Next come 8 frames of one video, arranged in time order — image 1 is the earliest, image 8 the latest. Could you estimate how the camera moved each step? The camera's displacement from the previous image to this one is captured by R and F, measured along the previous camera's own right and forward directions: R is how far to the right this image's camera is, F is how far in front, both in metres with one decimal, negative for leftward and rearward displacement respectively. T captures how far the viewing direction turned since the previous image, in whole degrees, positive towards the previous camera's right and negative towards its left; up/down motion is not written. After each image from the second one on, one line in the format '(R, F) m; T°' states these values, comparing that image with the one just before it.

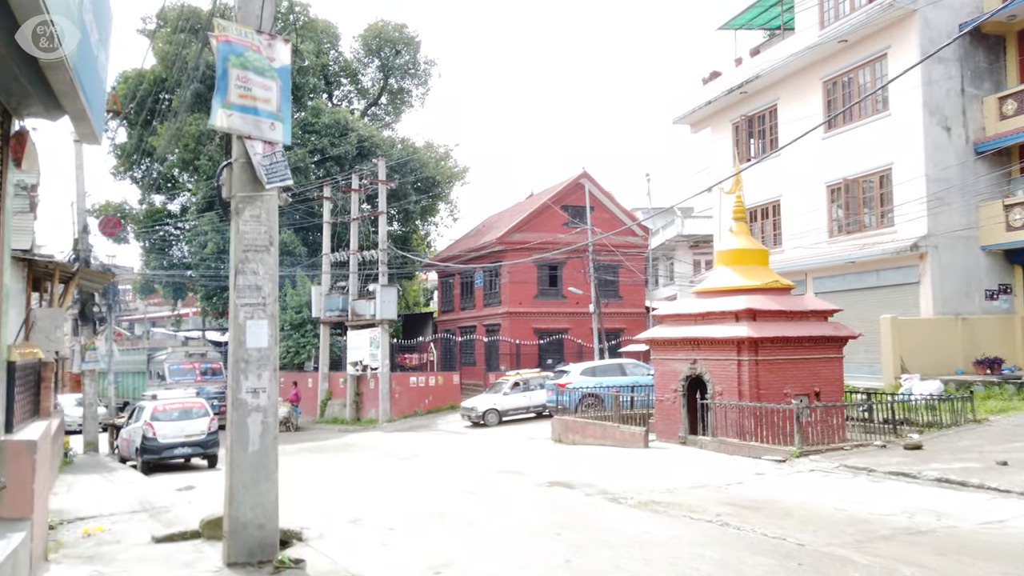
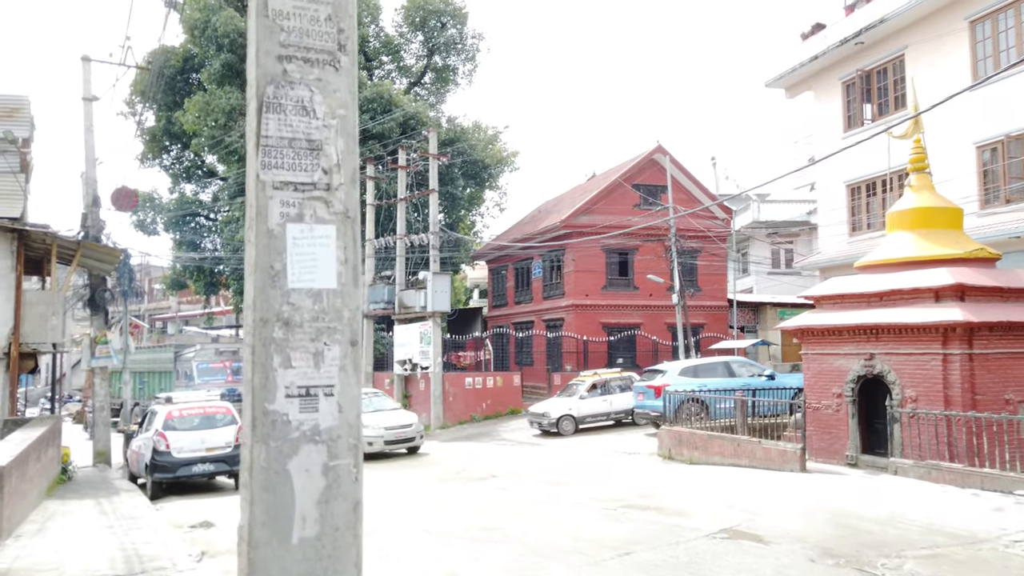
(-1.2, +3.4) m; -2°
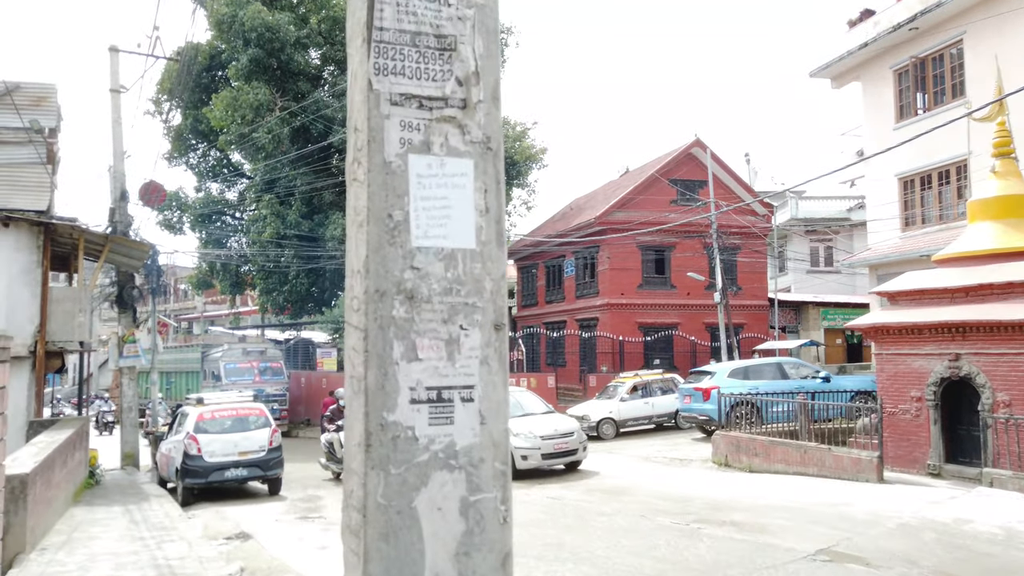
(-0.5, +0.7) m; -2°
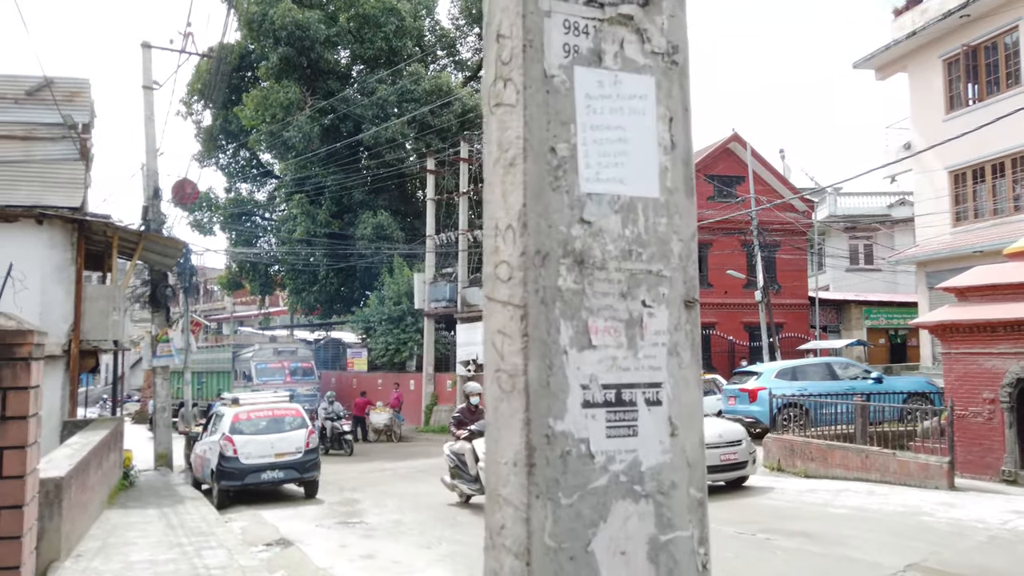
(-0.3, +0.4) m; -2°
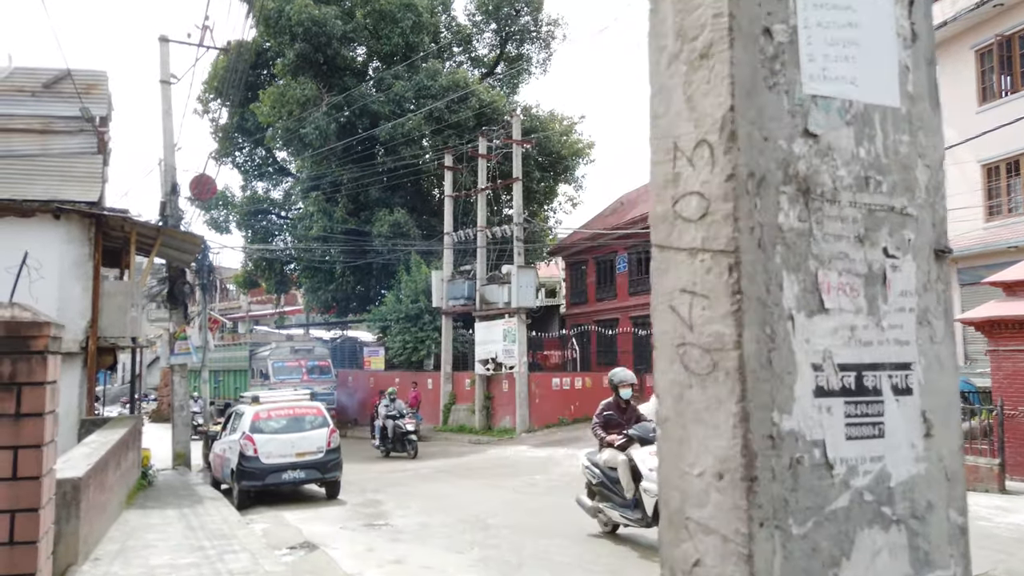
(-0.2, +0.4) m; -1°
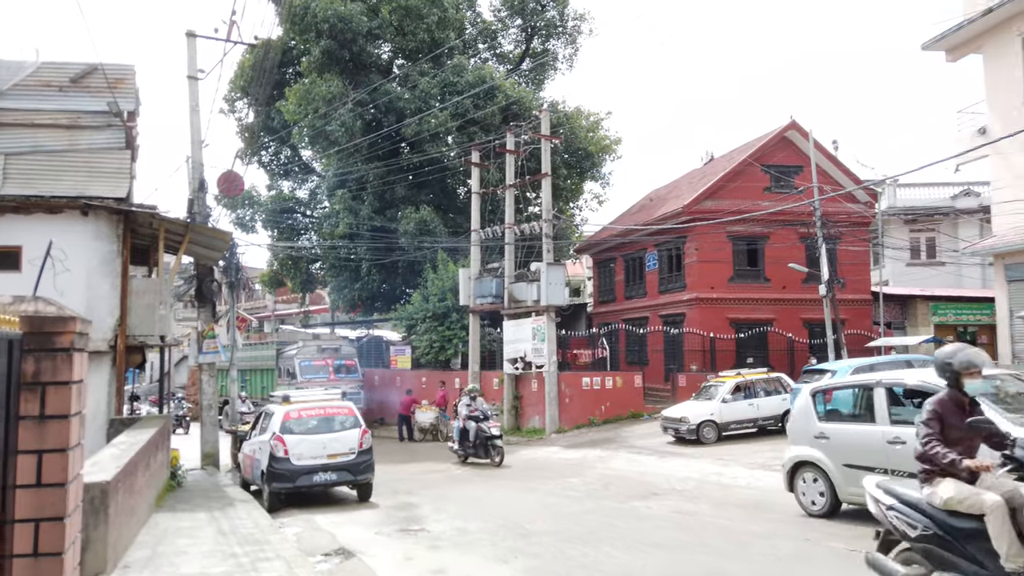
(-0.2, +0.4) m; -2°
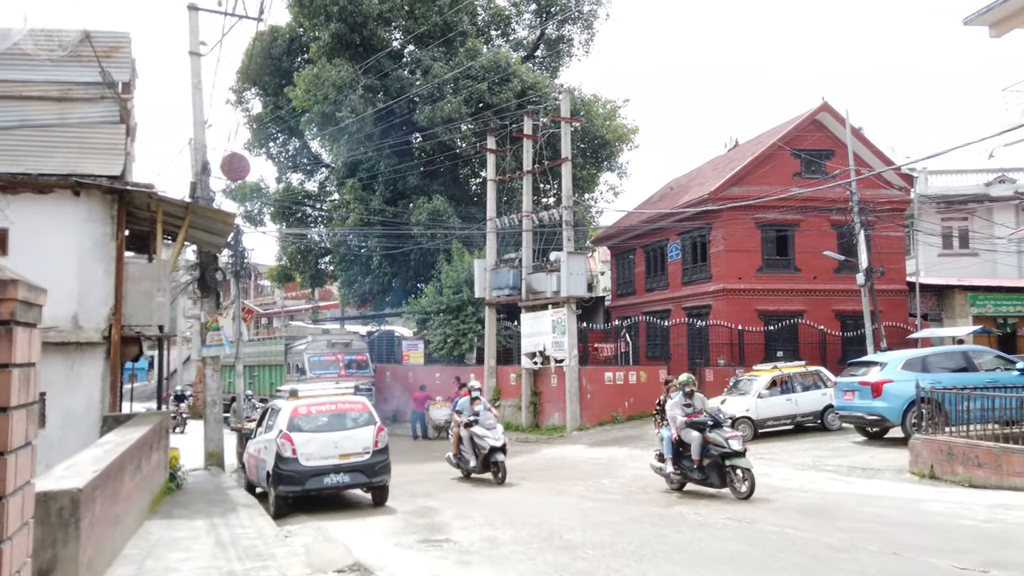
(-0.3, +1.0) m; -1°
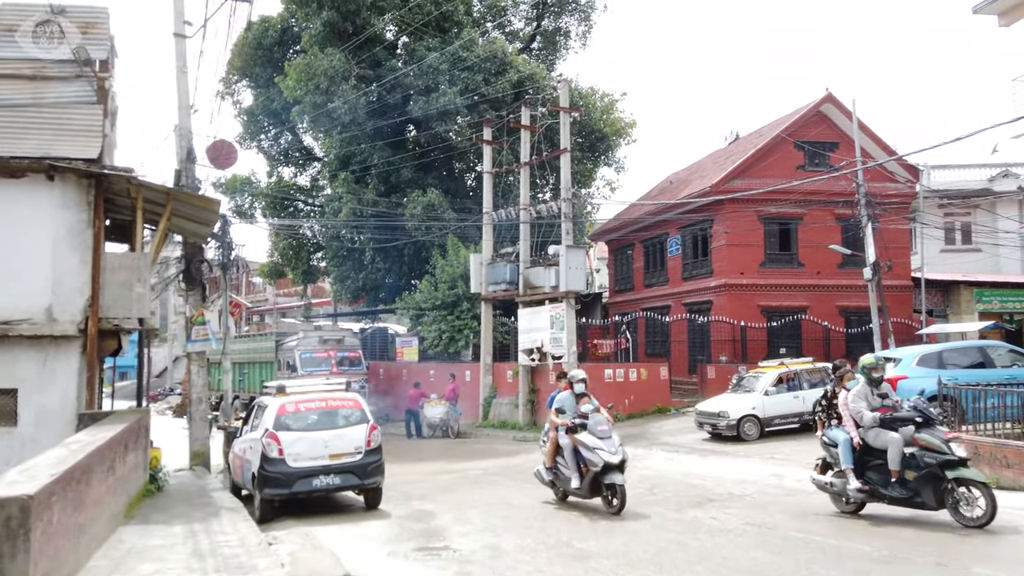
(-0.1, +0.6) m; 0°
